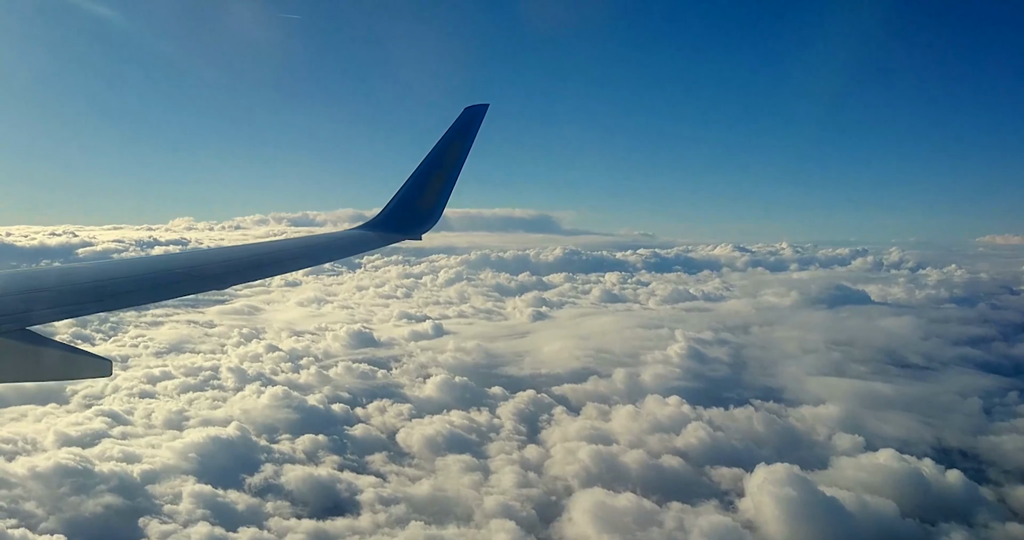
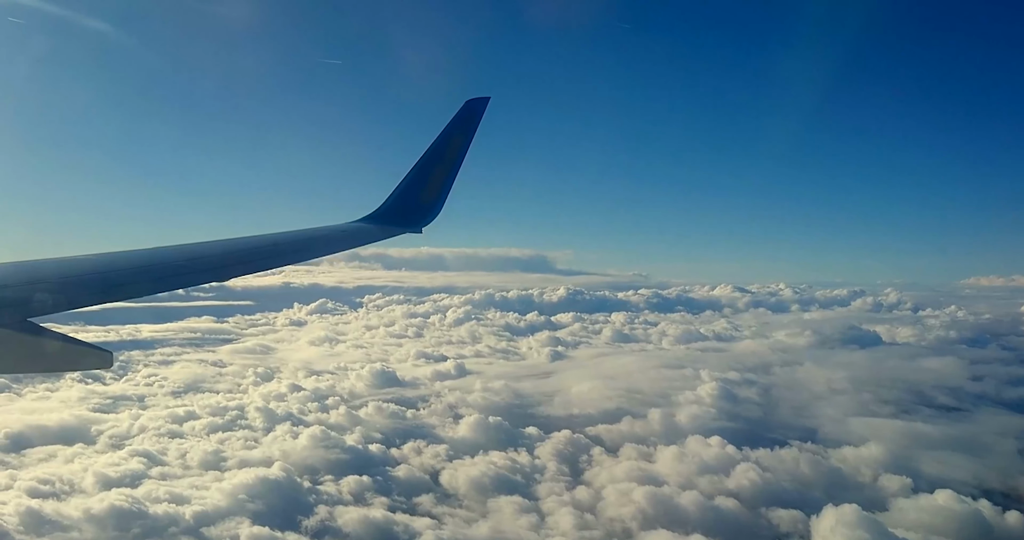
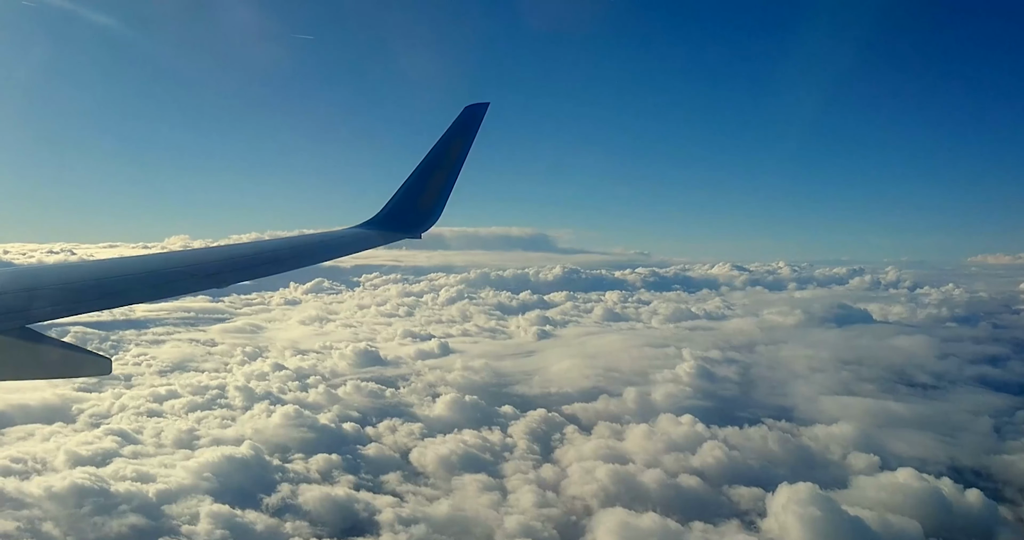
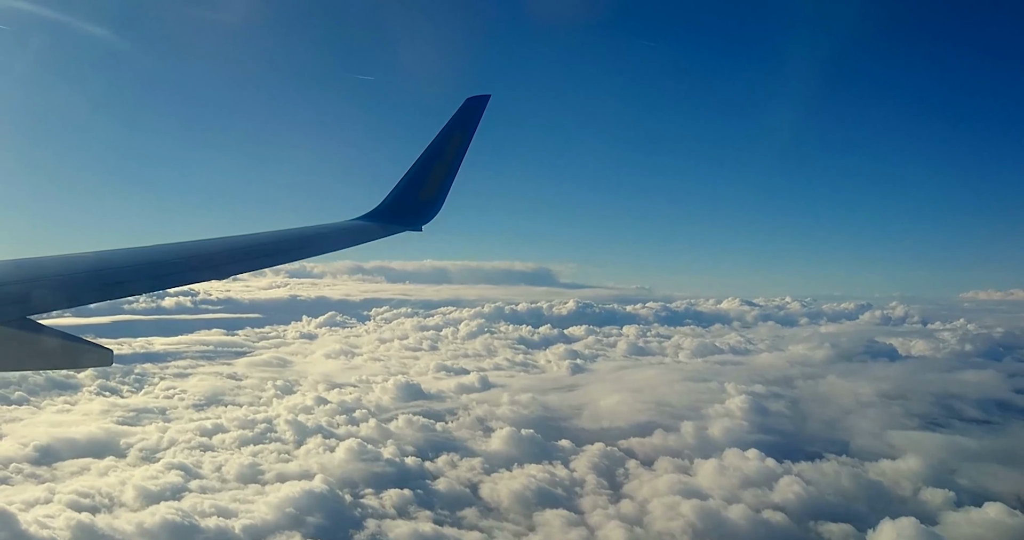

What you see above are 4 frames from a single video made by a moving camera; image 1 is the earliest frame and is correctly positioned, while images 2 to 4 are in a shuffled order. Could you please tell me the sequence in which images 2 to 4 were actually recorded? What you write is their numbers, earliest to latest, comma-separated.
3, 2, 4
